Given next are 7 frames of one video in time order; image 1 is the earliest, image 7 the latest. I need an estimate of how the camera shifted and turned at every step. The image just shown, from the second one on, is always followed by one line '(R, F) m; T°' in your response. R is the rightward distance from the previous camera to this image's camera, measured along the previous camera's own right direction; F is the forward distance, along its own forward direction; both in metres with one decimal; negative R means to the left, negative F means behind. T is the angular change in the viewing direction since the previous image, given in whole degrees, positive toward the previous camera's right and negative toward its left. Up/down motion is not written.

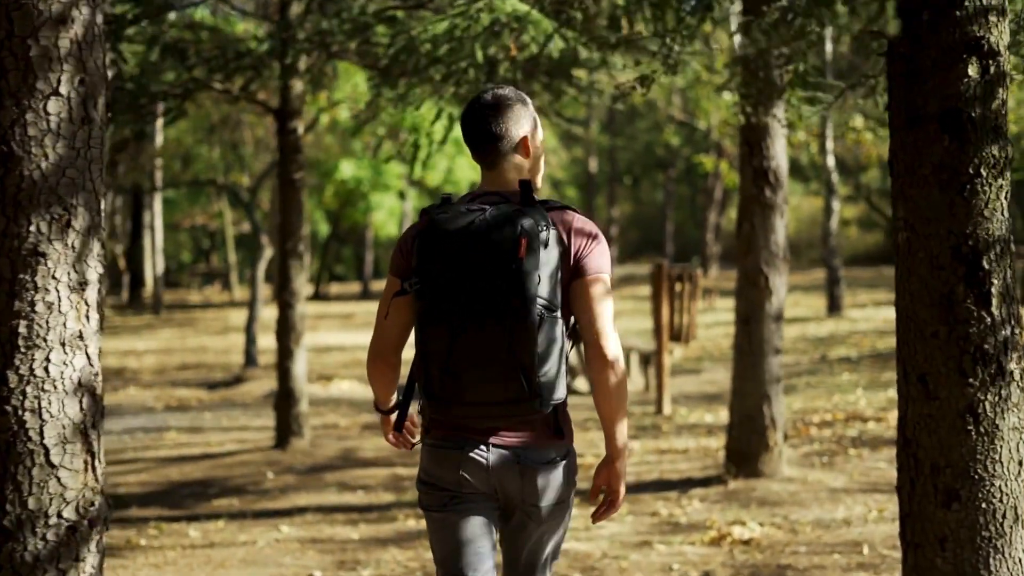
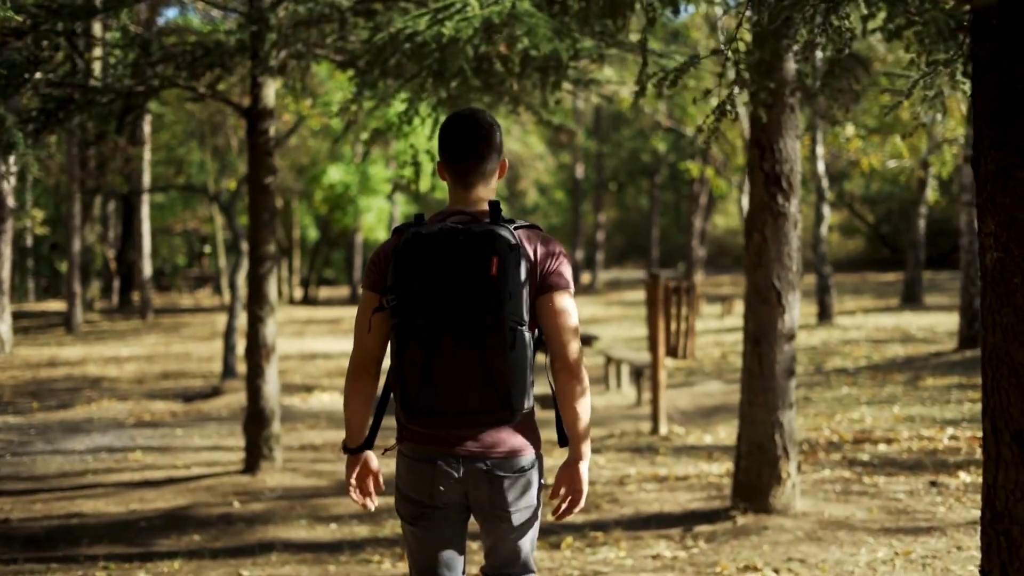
(0.0, +0.7) m; +1°
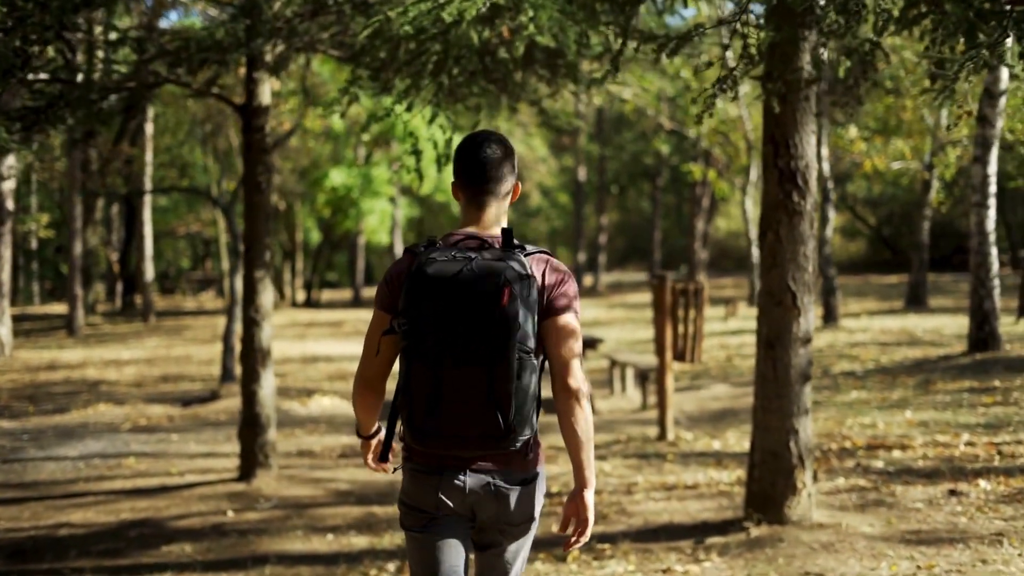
(0.0, +0.3) m; 0°
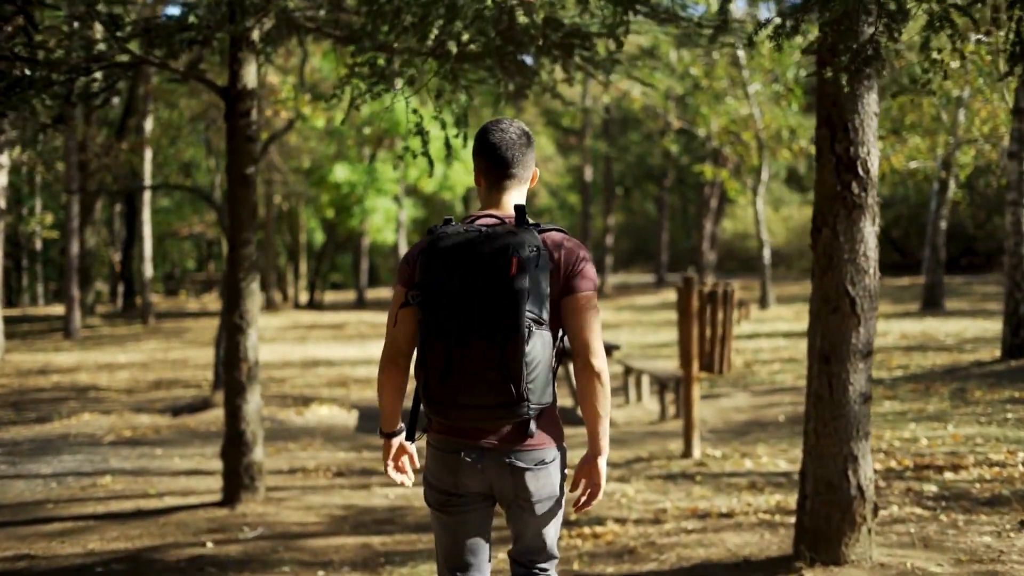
(-0.1, +0.9) m; 0°
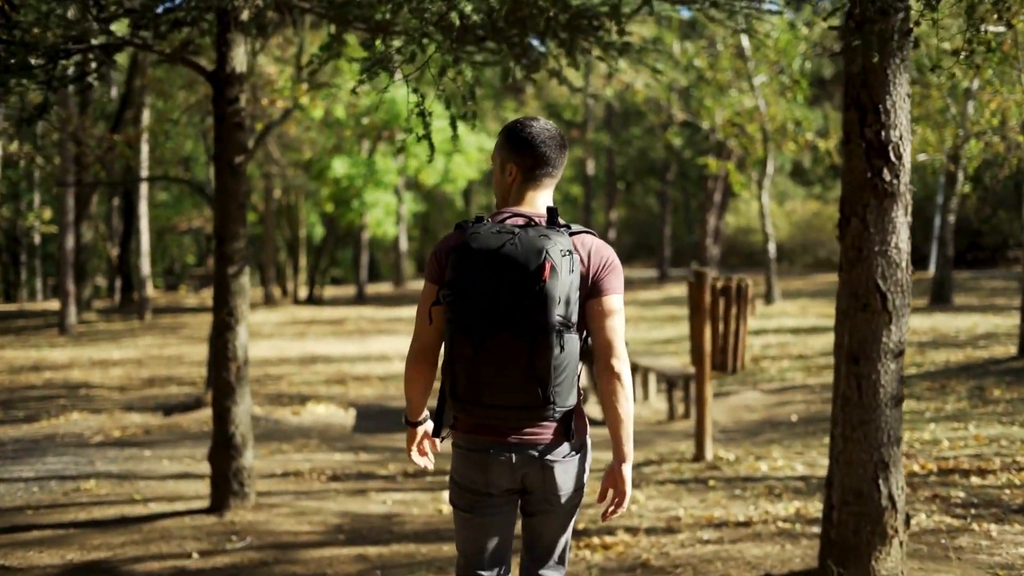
(0.0, +0.4) m; 0°
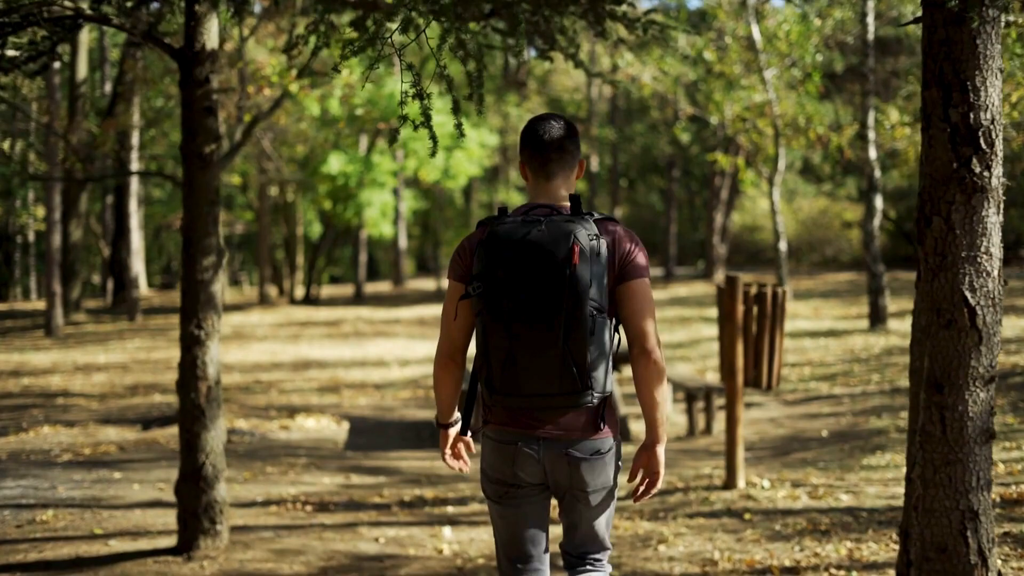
(-0.1, +1.0) m; 0°
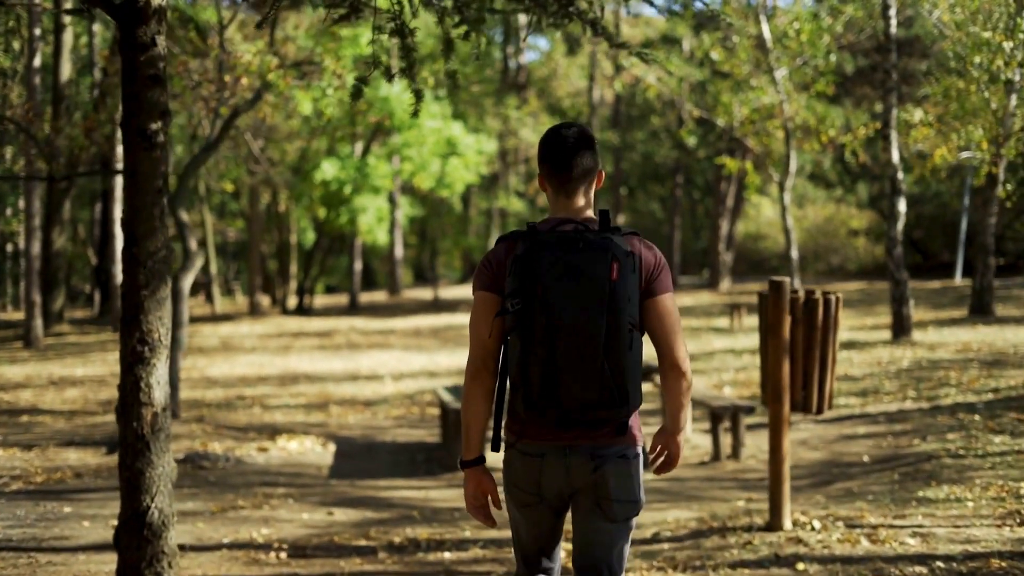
(-0.1, +1.2) m; 0°
